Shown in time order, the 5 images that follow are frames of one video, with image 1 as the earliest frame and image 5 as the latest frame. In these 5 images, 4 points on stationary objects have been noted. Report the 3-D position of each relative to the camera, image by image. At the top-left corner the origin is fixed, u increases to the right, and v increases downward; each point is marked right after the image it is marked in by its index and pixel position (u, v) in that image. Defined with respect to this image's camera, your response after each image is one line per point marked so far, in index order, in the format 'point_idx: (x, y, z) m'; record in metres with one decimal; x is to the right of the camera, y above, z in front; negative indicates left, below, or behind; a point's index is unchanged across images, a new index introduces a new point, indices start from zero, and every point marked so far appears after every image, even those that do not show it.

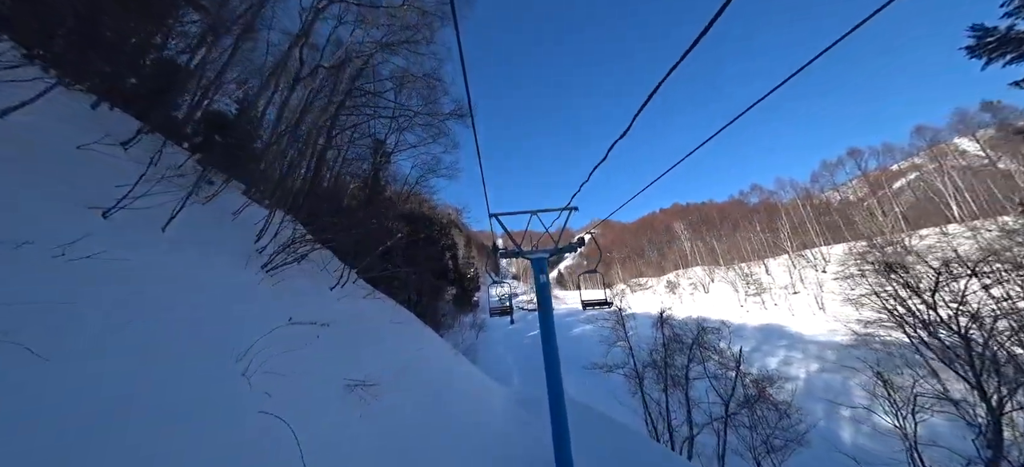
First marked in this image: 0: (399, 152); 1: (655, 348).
0: (-4.7, +3.4, +14.1) m
1: (+4.7, -3.7, +10.6) m
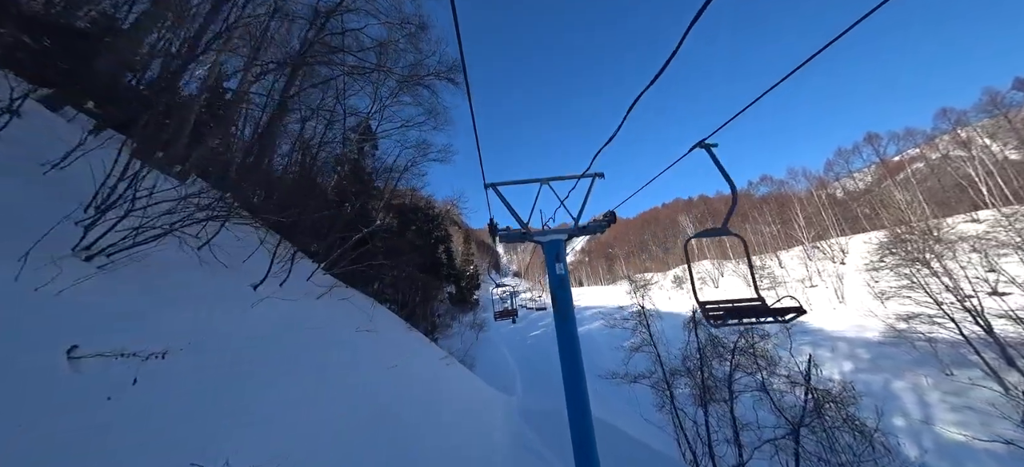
0: (-4.7, +3.8, +12.4) m
1: (+4.8, -3.2, +8.9) m
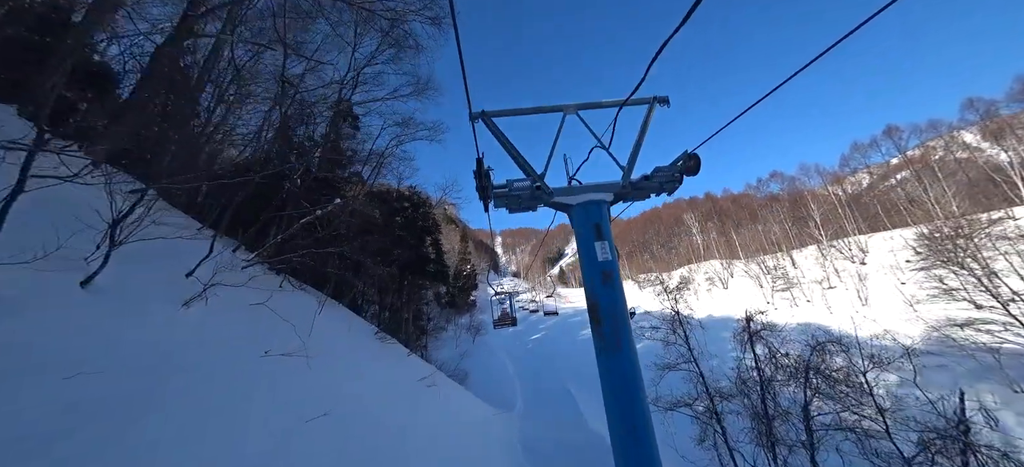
0: (-4.7, +4.1, +10.4) m
1: (+4.8, -2.9, +6.9) m
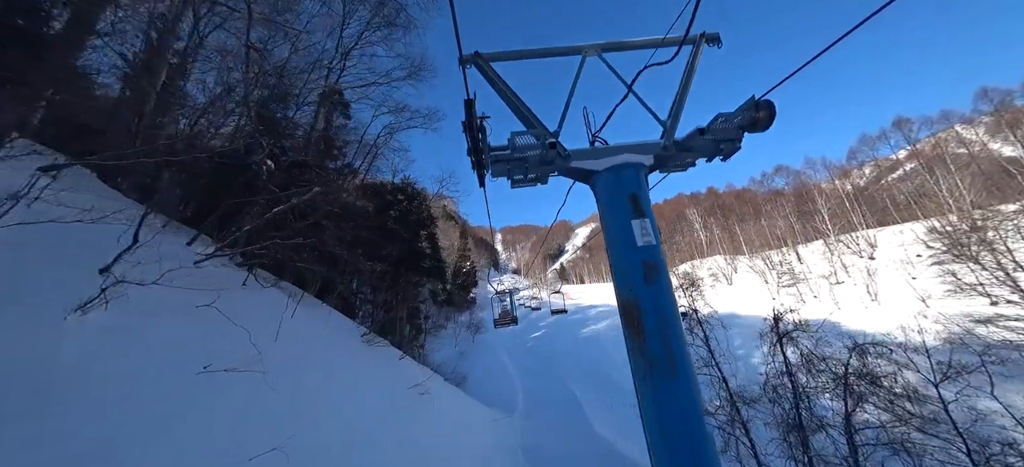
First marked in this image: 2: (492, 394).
0: (-4.7, +4.3, +9.6) m
1: (+4.8, -2.7, +6.3) m
2: (-0.8, -6.3, +12.9) m
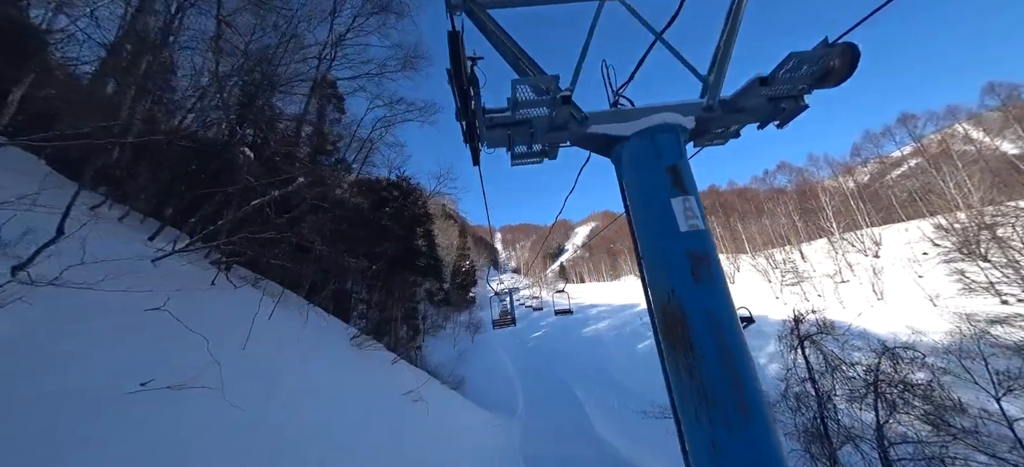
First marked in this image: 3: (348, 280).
0: (-4.7, +4.4, +9.2) m
1: (+4.8, -2.6, +5.8) m
2: (-0.8, -6.2, +12.5) m
3: (-3.9, -1.2, +8.0) m
